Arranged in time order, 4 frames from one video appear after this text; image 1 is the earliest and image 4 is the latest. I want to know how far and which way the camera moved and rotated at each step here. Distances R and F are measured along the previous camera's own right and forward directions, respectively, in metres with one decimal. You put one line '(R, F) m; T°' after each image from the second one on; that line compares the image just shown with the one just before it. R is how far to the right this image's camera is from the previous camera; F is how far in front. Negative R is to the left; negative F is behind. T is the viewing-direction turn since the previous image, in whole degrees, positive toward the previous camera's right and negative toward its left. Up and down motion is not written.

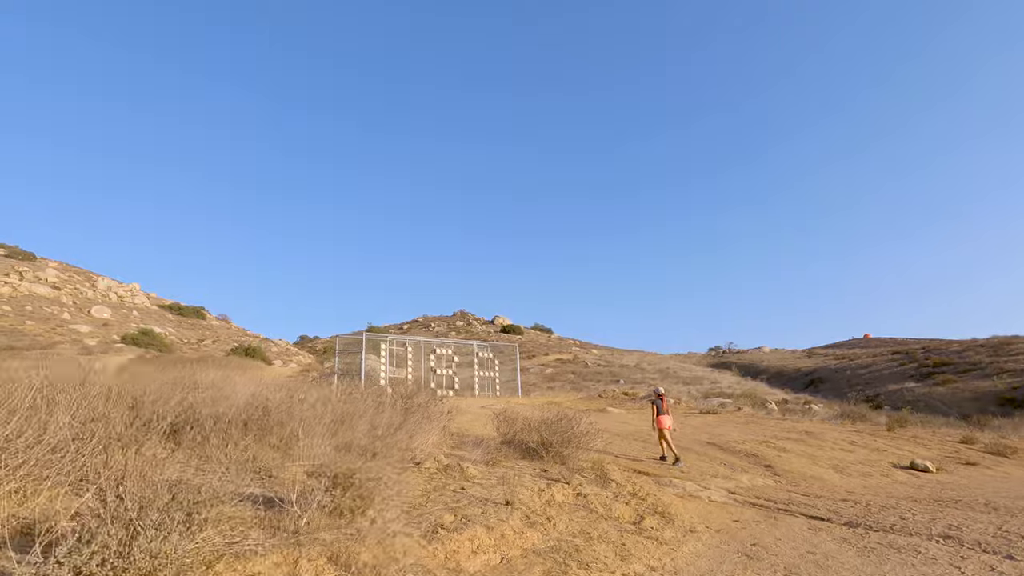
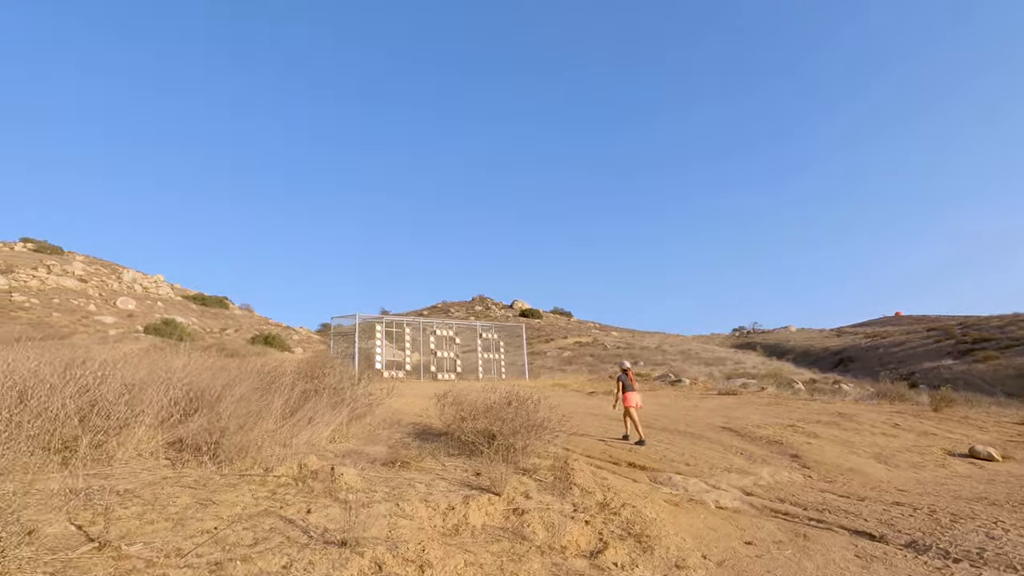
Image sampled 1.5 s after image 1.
(+0.9, +2.2) m; -2°
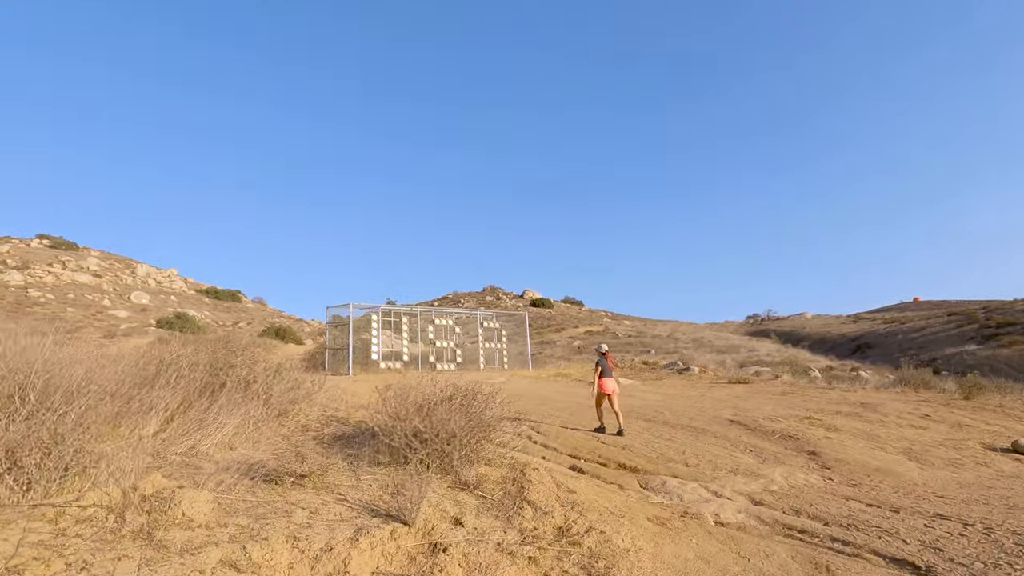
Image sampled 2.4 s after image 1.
(+0.6, +1.3) m; -1°
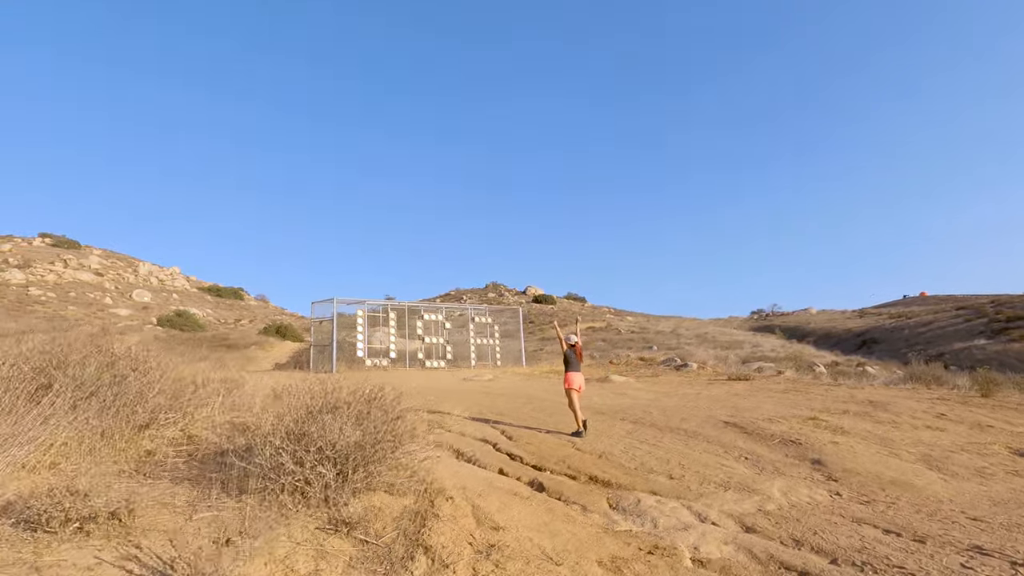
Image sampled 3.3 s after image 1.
(+0.6, +1.2) m; 0°
